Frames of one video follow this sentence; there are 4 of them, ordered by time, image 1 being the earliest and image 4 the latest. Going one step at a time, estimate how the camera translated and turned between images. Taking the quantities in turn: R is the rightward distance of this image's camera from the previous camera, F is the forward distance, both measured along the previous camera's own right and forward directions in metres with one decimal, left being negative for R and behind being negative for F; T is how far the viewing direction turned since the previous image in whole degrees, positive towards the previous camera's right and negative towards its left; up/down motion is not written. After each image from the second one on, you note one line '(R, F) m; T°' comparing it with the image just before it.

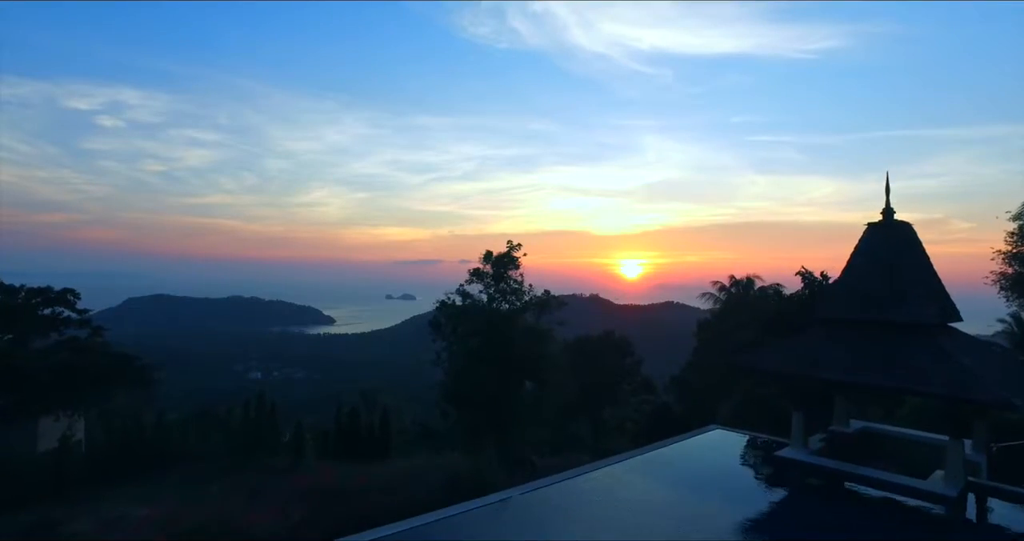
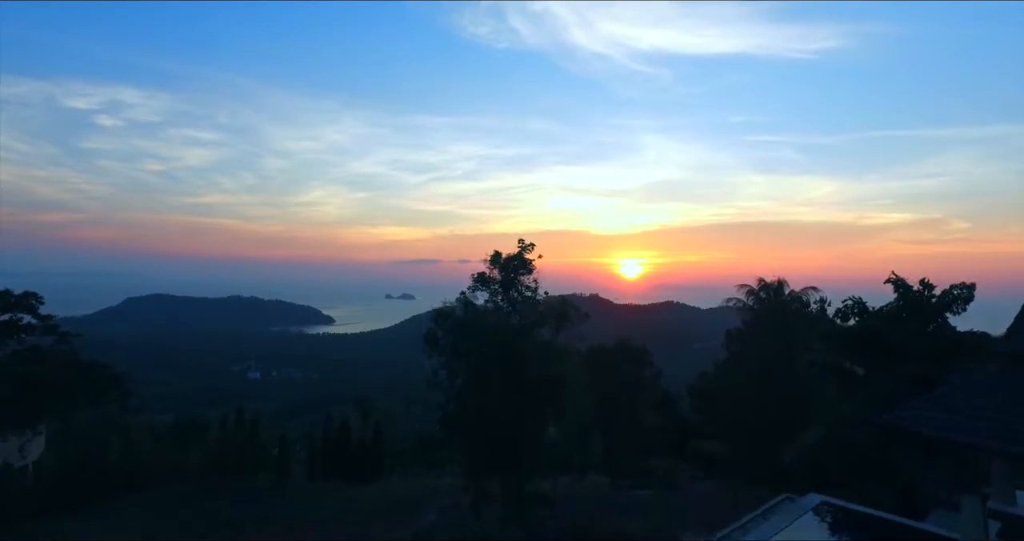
(-0.1, +1.5) m; 0°
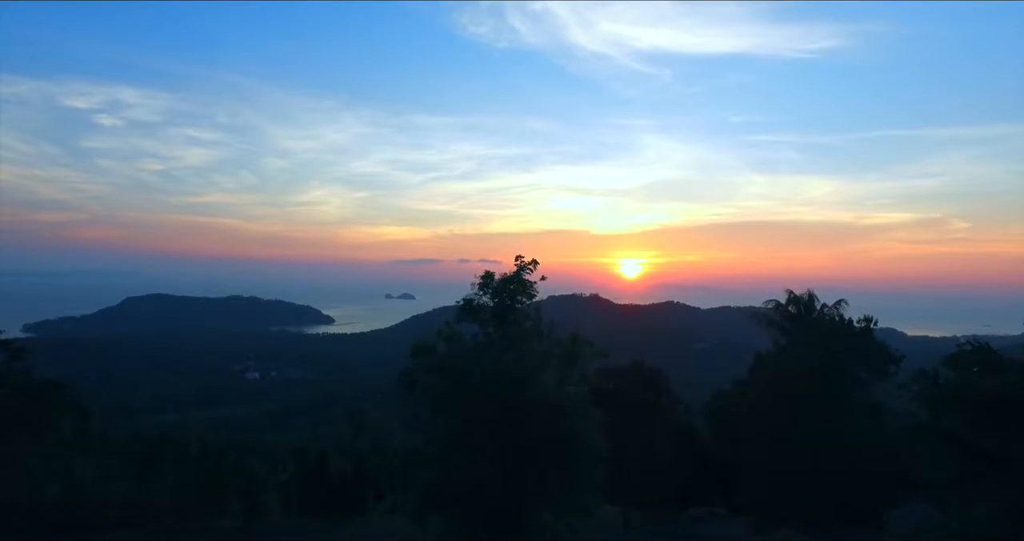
(0.0, +1.5) m; 0°
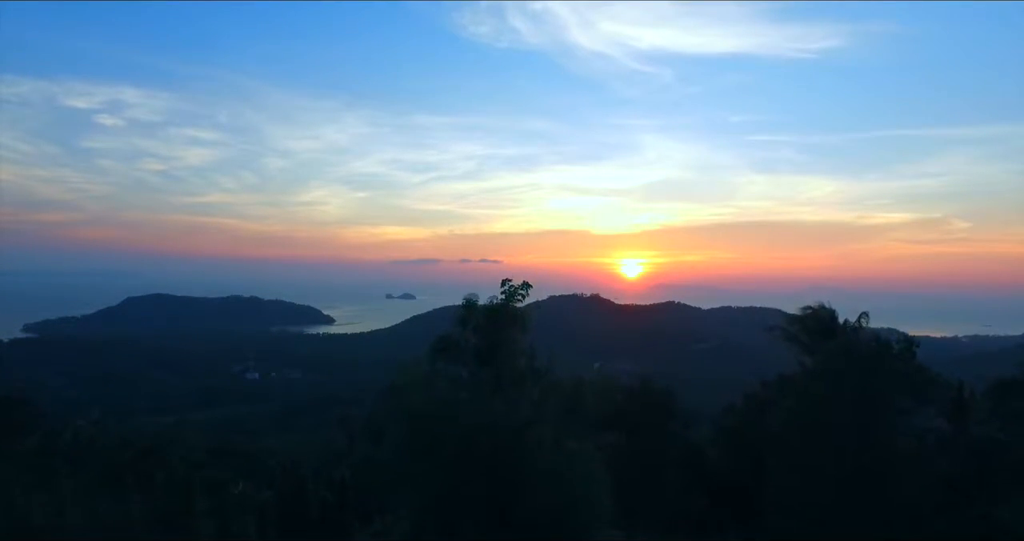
(0.0, -0.3) m; 0°
